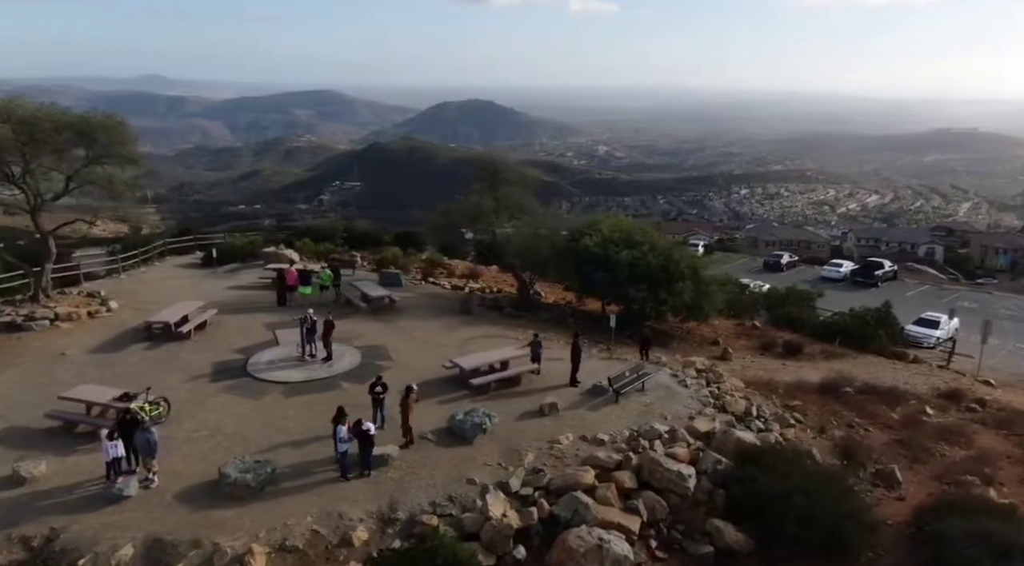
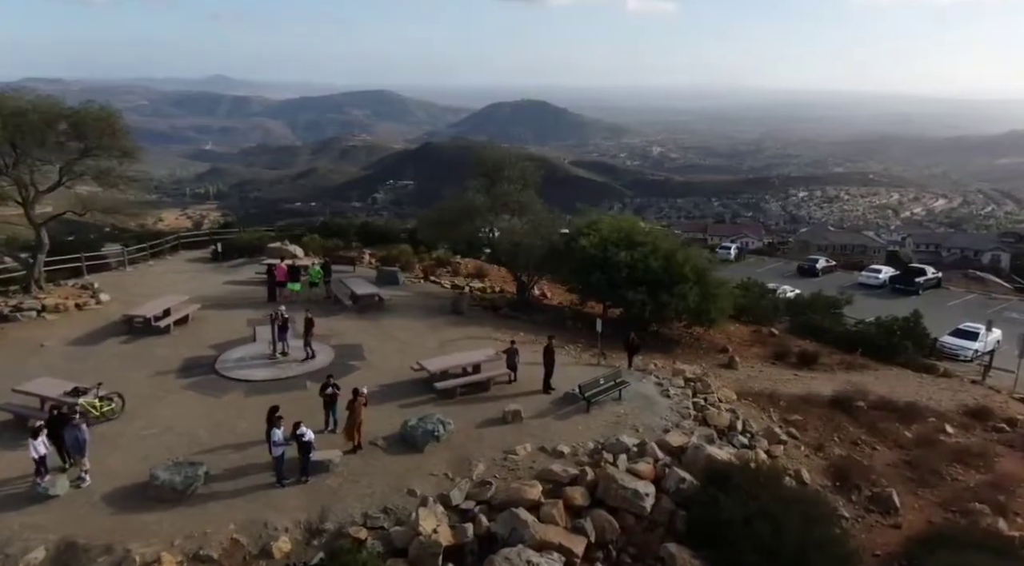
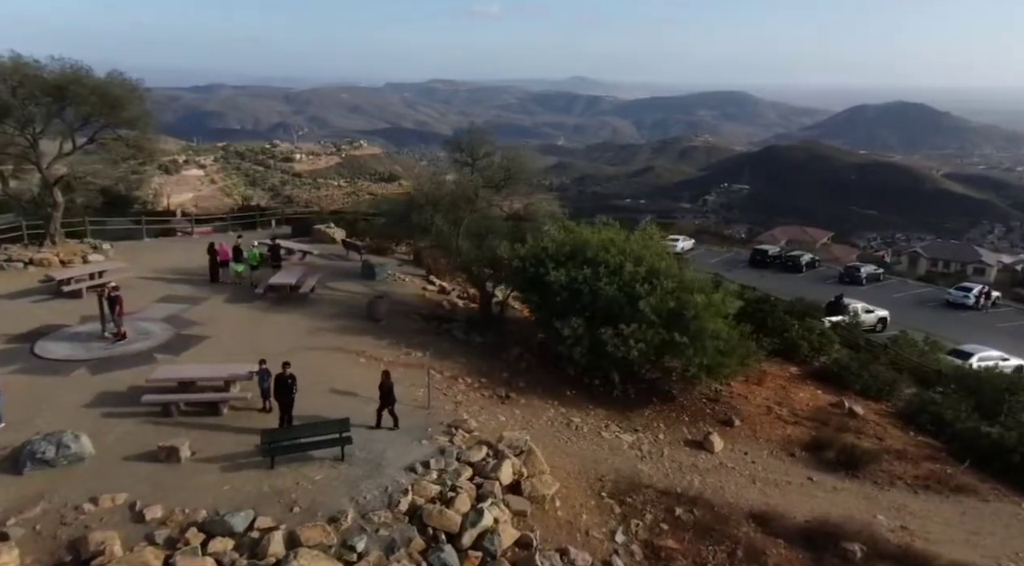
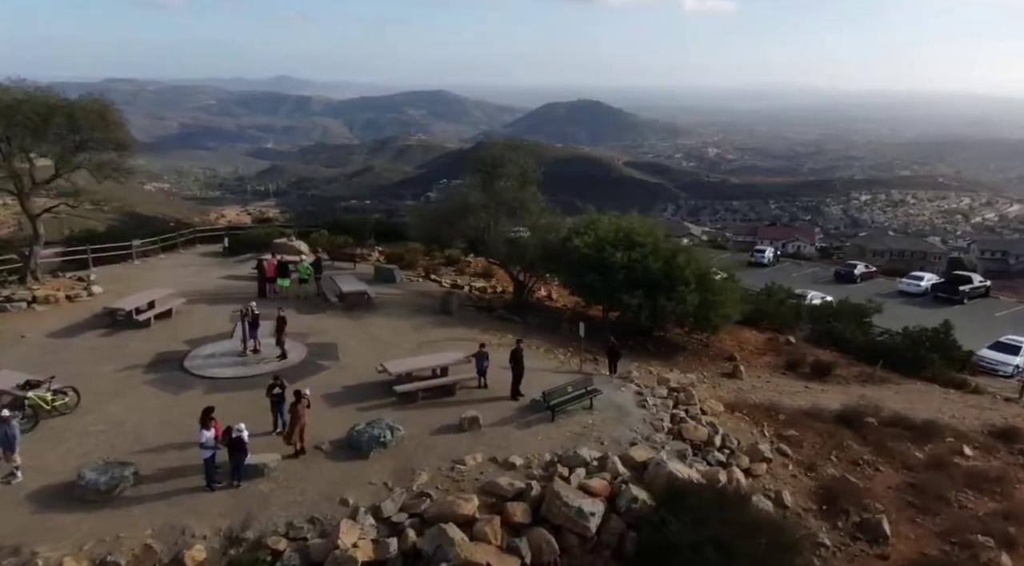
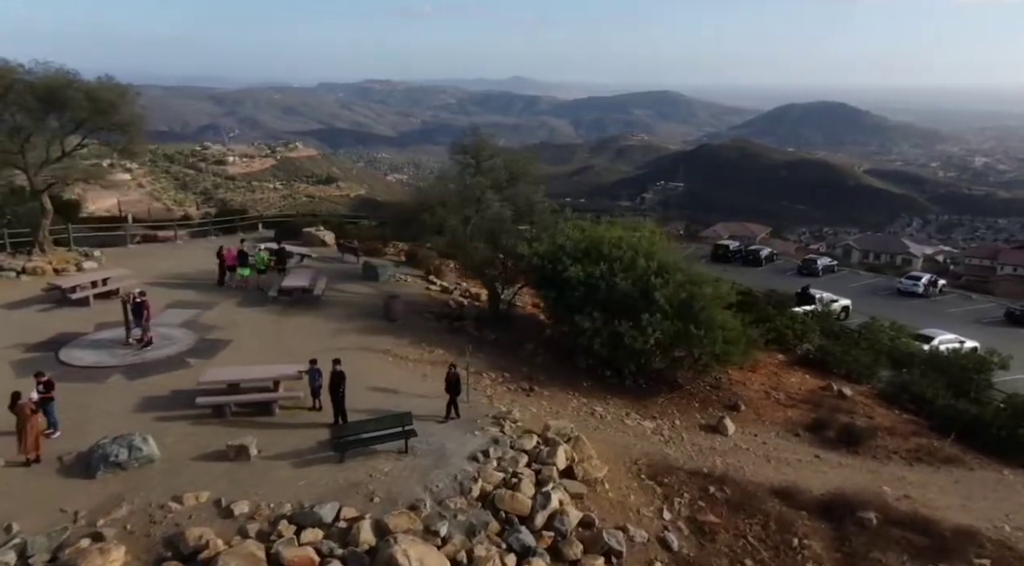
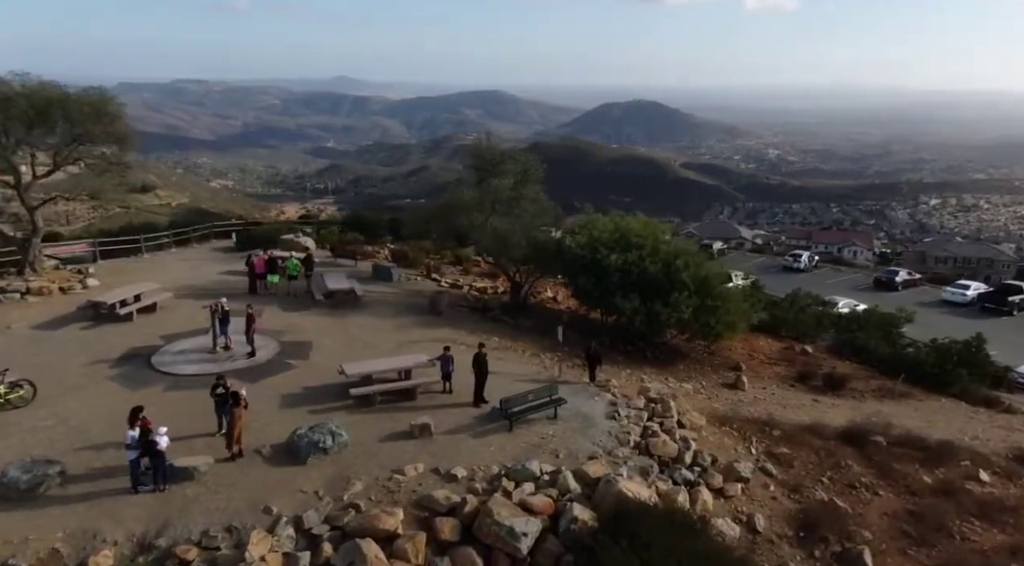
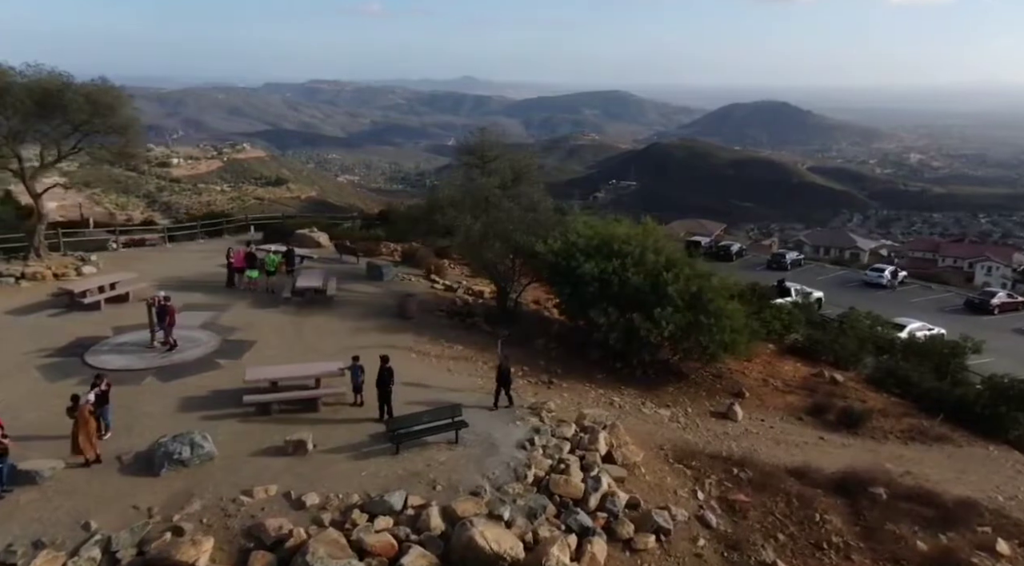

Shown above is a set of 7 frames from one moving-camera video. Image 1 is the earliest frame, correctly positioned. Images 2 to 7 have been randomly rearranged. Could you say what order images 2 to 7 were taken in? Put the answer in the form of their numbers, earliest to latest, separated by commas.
2, 4, 6, 7, 5, 3
